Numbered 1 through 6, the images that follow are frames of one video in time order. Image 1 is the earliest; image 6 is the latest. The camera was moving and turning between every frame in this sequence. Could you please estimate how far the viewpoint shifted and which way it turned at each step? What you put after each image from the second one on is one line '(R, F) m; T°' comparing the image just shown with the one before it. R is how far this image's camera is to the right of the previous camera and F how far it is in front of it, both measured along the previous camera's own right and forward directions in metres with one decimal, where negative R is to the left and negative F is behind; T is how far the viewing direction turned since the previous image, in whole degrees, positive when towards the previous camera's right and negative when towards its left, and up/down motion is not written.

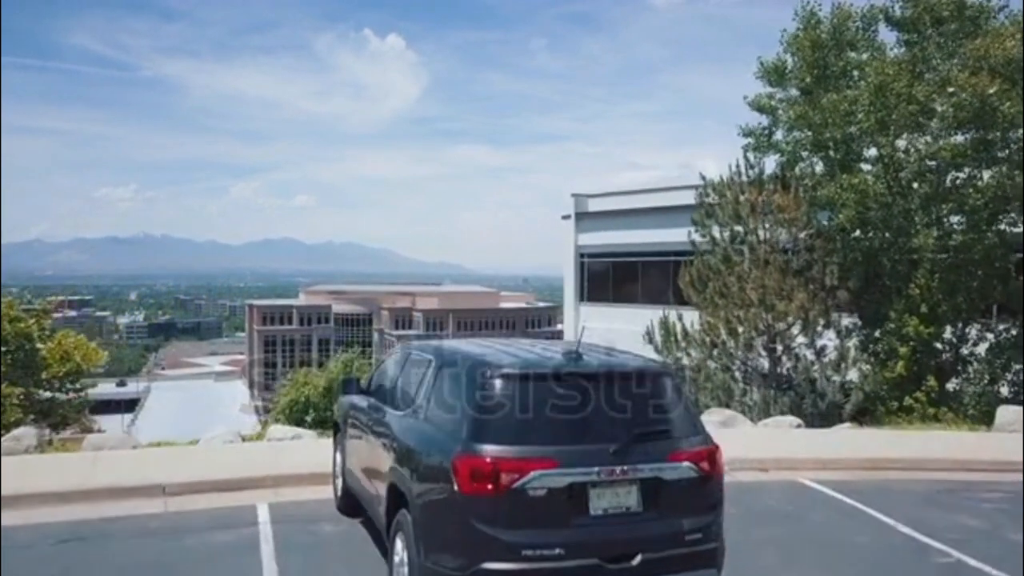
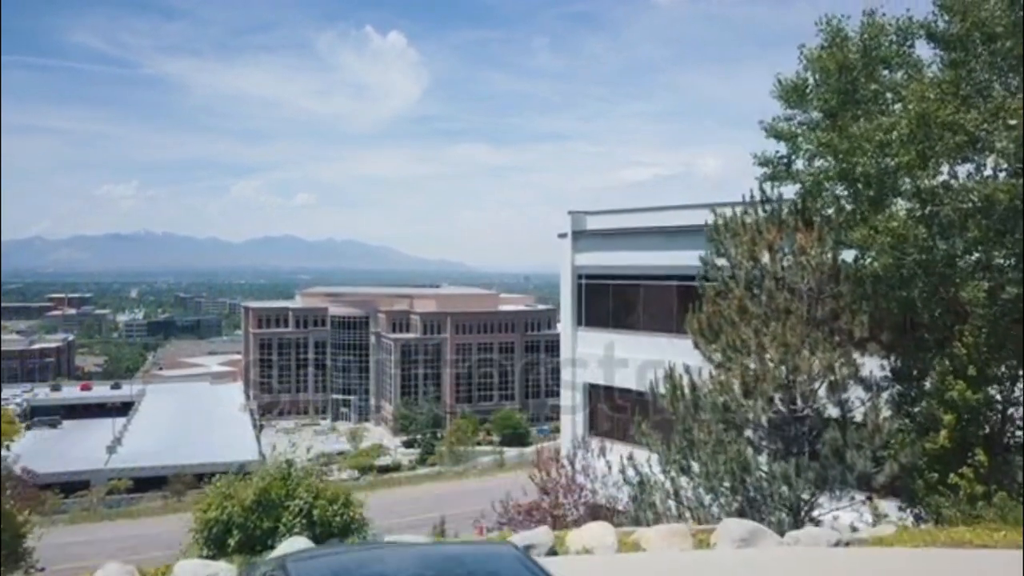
(0.0, +0.3) m; 0°
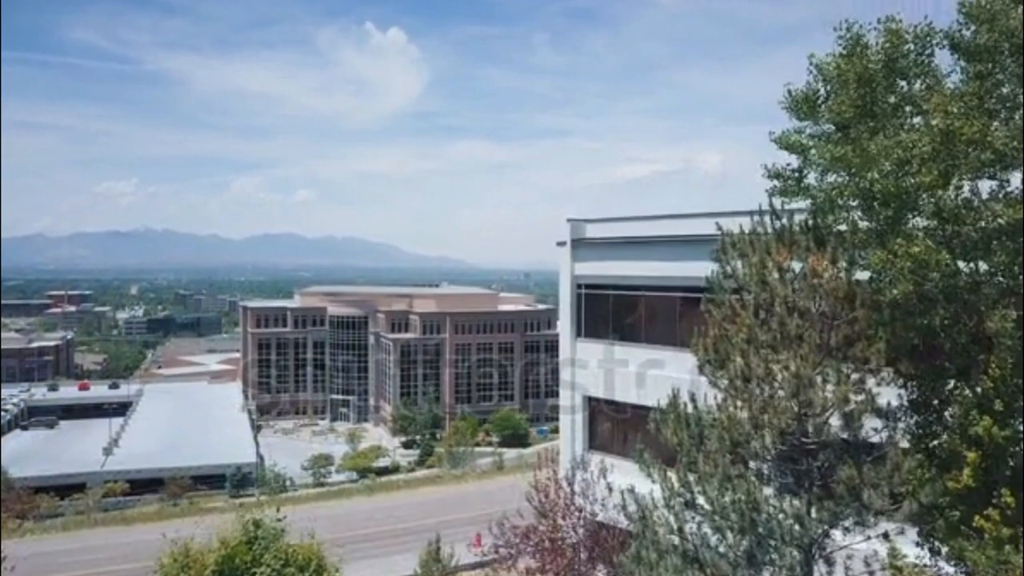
(0.0, +0.2) m; 0°
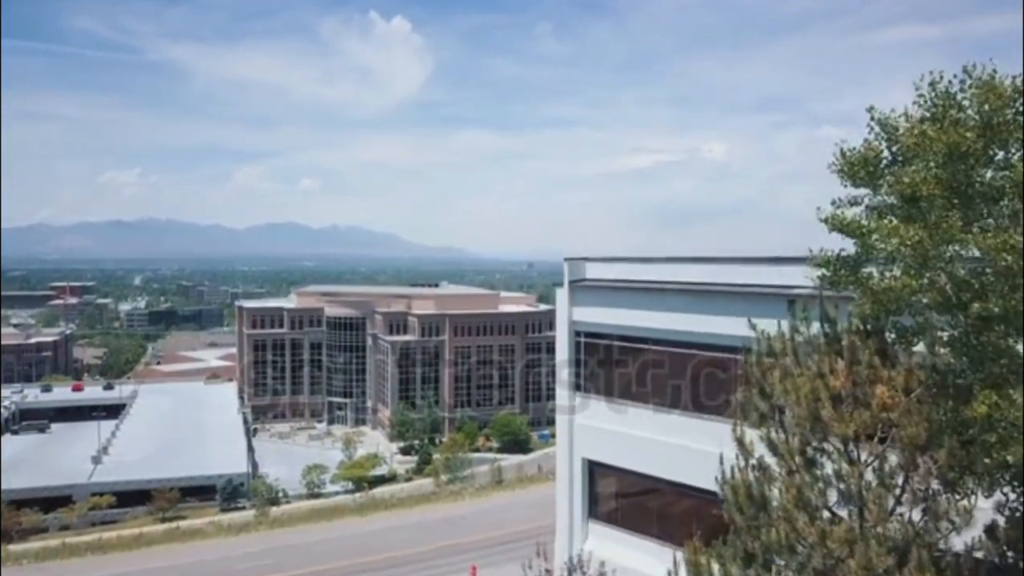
(+0.1, +0.6) m; 0°
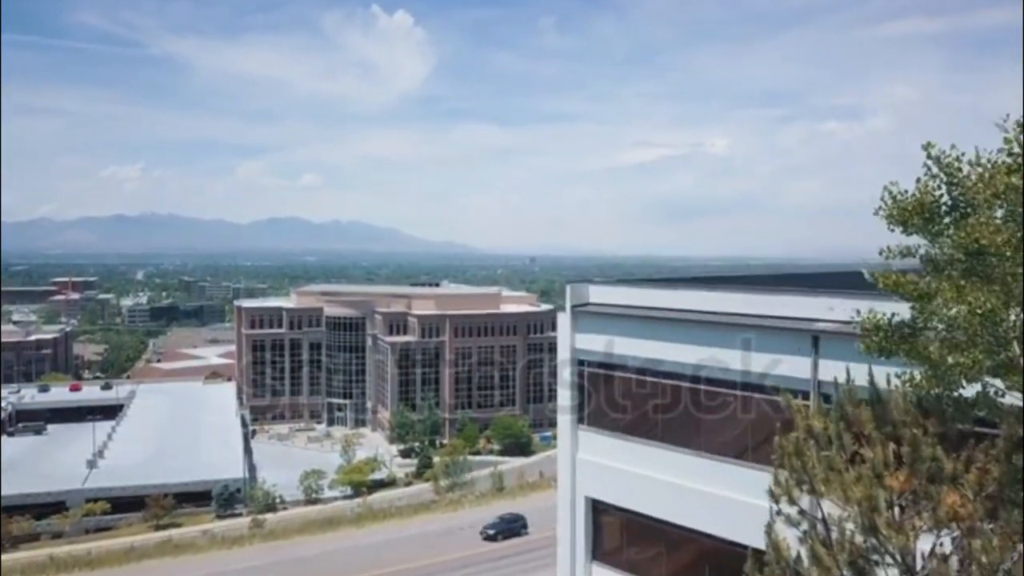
(0.0, +0.3) m; 0°
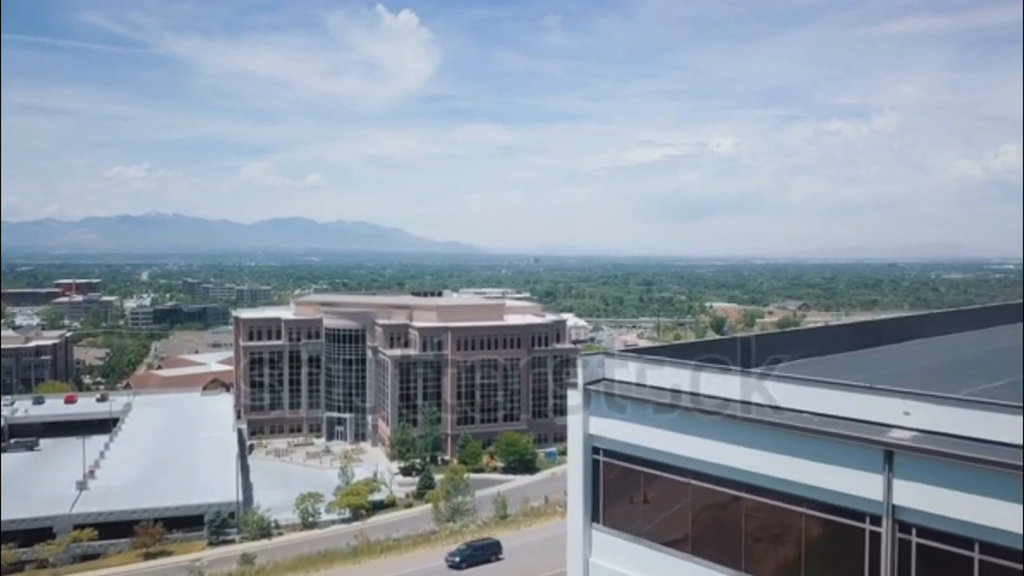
(0.0, +0.6) m; 0°
